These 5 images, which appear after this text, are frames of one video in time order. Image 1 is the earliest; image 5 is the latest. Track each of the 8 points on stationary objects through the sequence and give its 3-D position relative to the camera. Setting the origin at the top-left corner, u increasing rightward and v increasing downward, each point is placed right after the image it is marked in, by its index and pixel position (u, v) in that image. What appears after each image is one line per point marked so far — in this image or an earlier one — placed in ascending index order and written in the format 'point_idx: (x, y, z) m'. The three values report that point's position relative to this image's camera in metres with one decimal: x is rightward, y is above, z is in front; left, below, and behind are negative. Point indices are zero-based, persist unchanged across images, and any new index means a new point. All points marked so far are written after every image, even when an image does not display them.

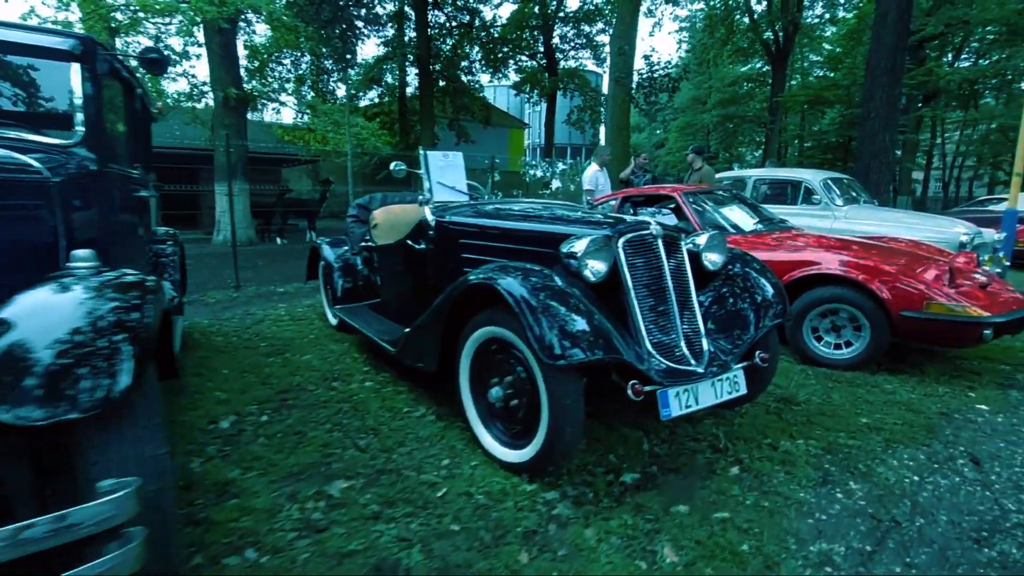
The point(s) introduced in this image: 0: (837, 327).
0: (+2.8, -0.3, +4.4) m
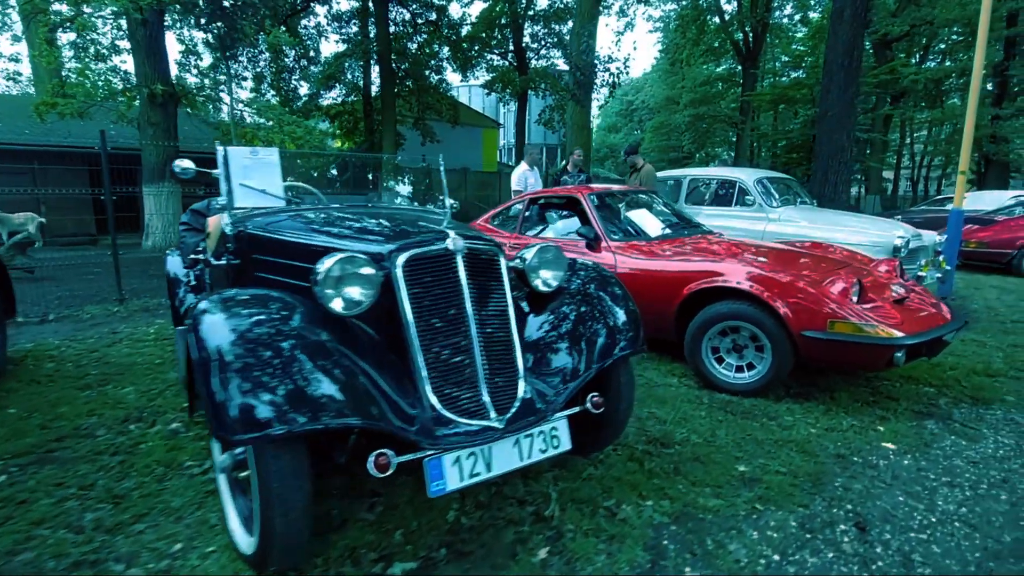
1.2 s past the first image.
0: (+1.7, -0.4, +3.9) m
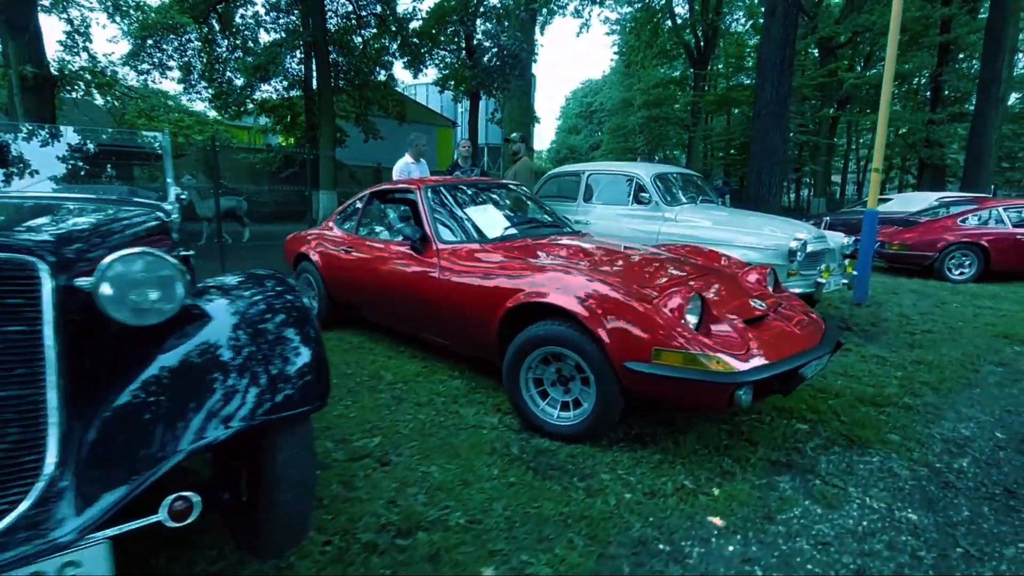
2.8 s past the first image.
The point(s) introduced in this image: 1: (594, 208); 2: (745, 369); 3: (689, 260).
0: (+0.3, -0.5, +3.0) m
1: (+1.1, +1.0, +6.8) m
2: (+1.1, -0.4, +2.5) m
3: (+1.3, +0.2, +3.7) m
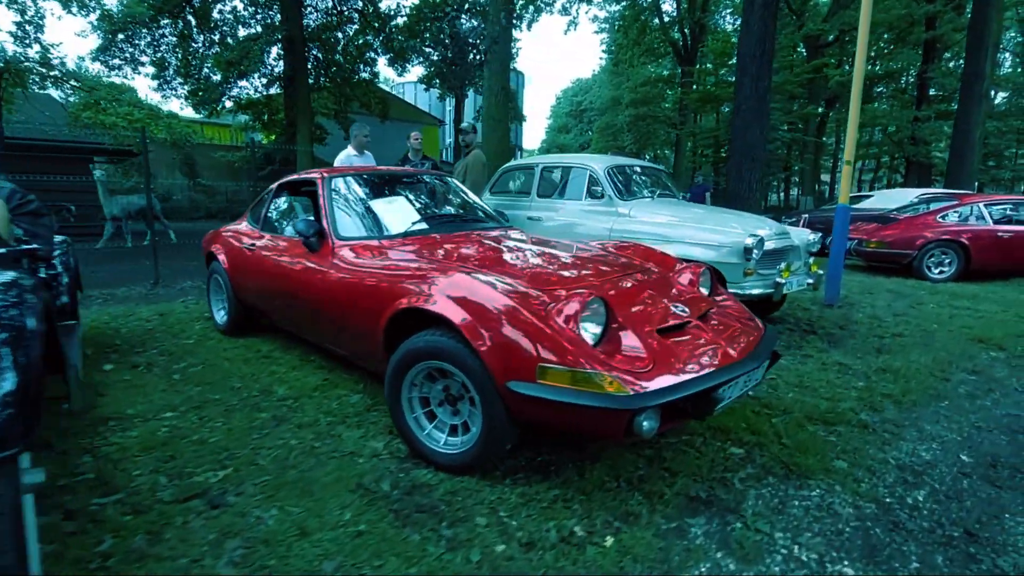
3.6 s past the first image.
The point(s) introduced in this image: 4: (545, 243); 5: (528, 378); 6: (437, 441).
0: (-0.3, -0.5, +2.6) m
1: (+0.4, +1.0, +6.3) m
2: (+0.5, -0.4, +2.1) m
3: (+0.7, +0.2, +3.2) m
4: (+0.2, +0.3, +3.6) m
5: (+0.1, -0.4, +2.2) m
6: (-0.4, -0.8, +2.6) m
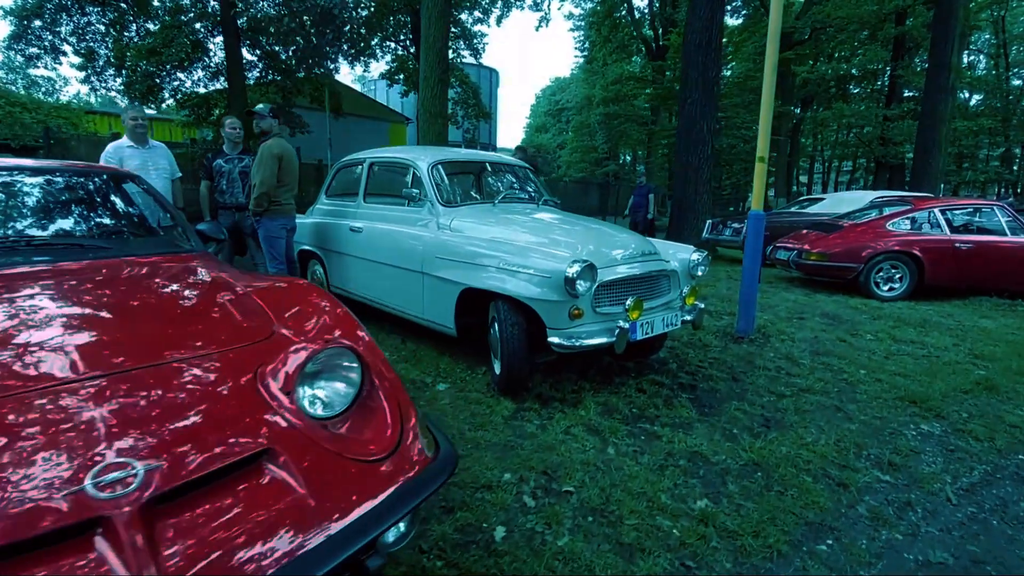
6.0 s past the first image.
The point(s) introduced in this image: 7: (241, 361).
0: (-2.0, -0.8, +1.1) m
1: (-1.3, +0.7, +4.9) m
2: (-1.1, -0.7, +0.6) m
3: (-1.0, -0.1, +1.8) m
4: (-1.5, 0.0, +2.1) m
5: (-1.6, -0.7, +0.7) m
6: (-2.0, -1.0, +1.1) m
7: (-0.8, -0.2, +1.5) m
